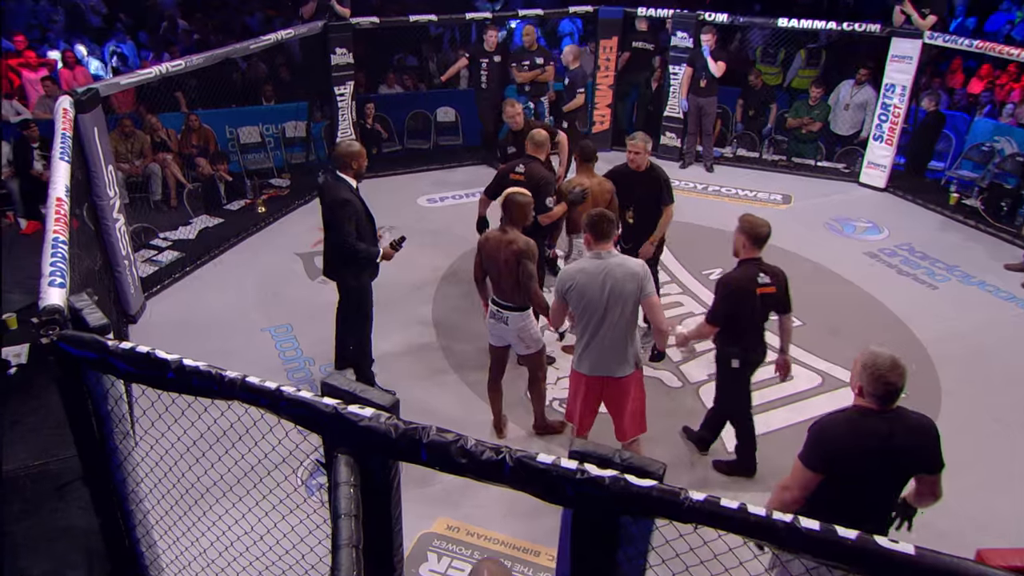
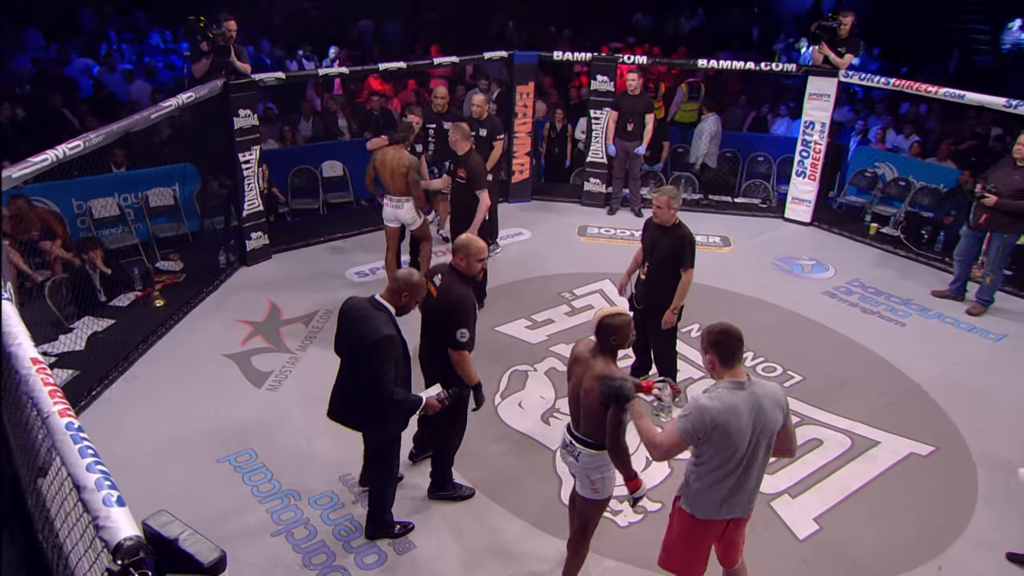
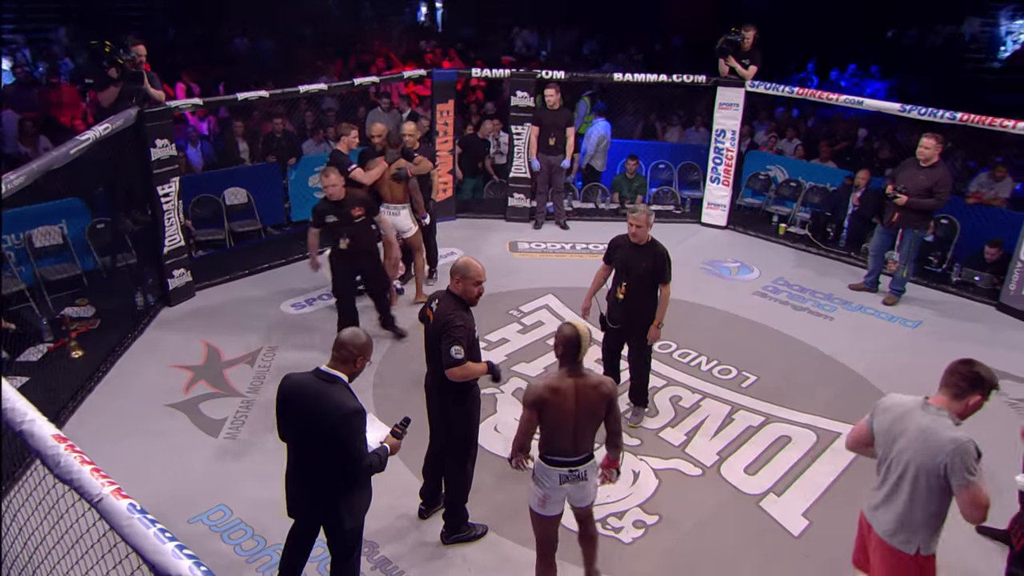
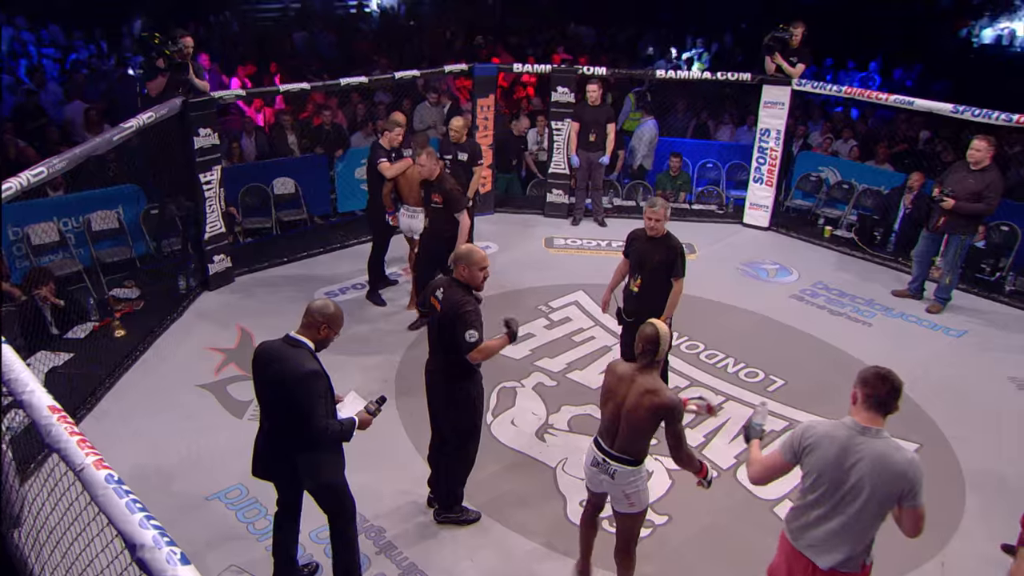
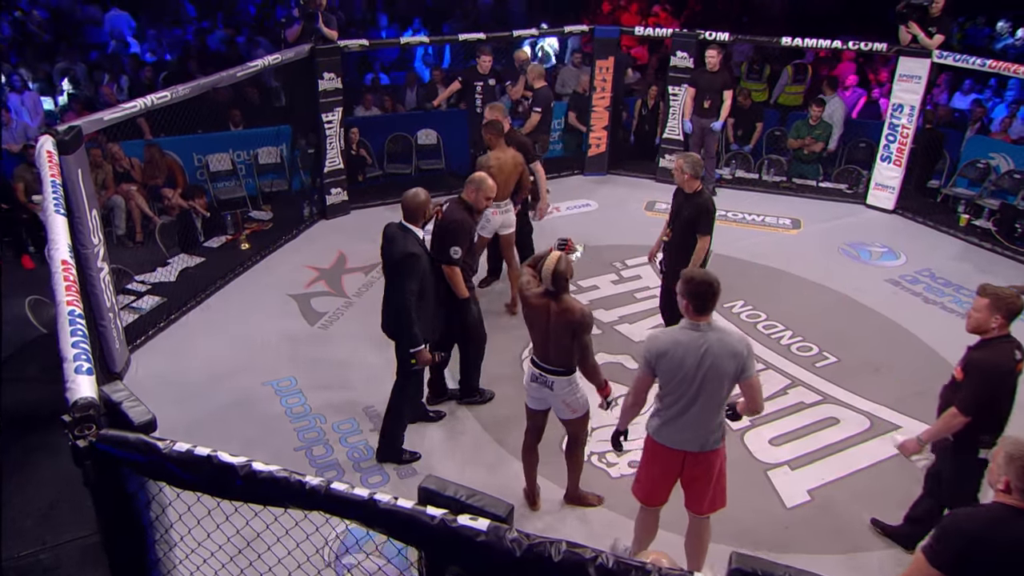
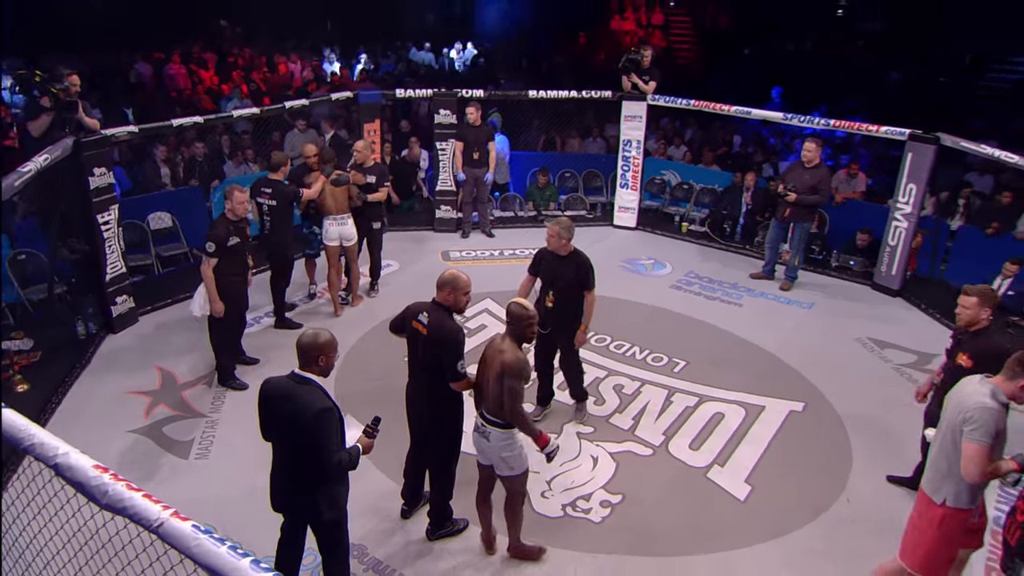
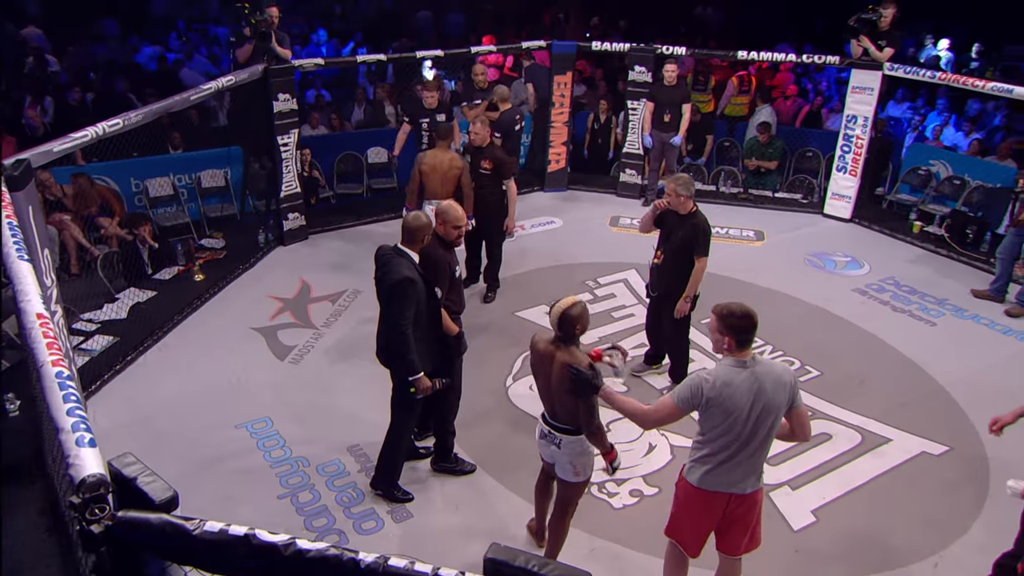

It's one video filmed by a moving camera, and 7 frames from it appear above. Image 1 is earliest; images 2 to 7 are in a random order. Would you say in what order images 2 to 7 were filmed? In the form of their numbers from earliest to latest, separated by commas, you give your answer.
5, 7, 2, 4, 3, 6
